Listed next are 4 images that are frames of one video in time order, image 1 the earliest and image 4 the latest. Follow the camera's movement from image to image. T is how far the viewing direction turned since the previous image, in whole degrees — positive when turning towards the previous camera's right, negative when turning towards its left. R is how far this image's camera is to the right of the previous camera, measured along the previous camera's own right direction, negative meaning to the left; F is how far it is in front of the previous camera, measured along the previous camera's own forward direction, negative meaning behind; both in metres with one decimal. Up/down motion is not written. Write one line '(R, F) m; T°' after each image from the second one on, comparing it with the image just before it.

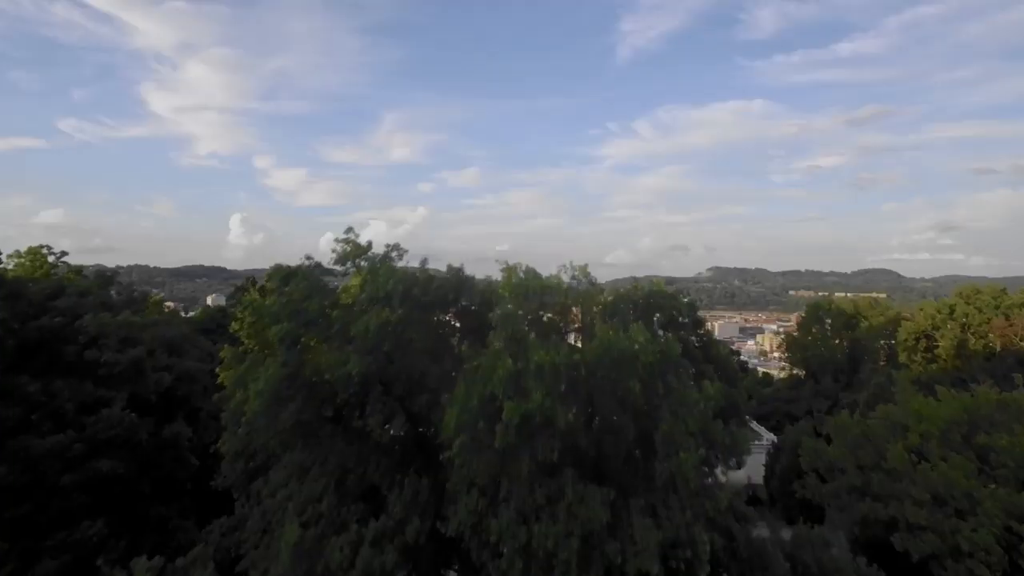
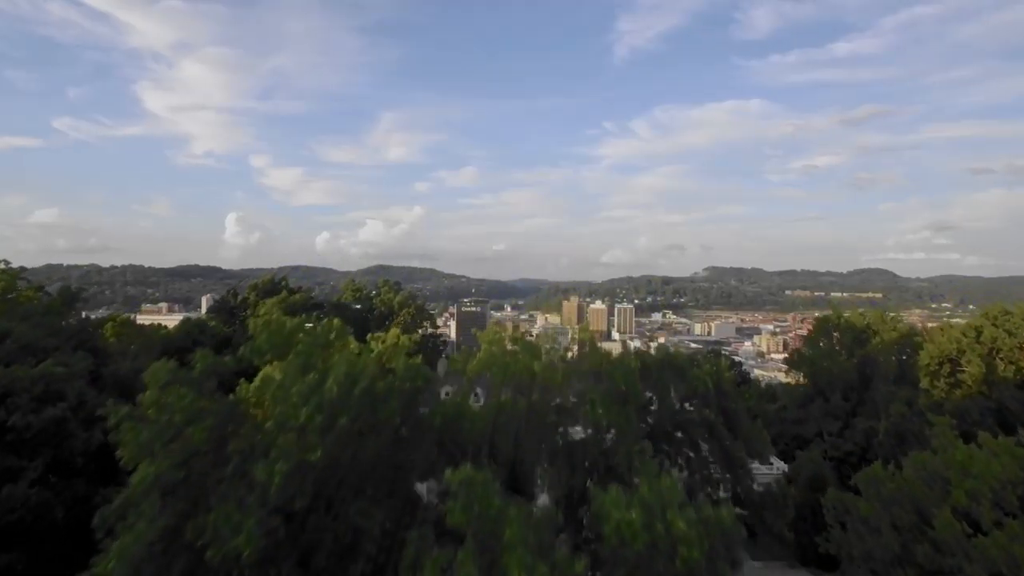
(0.0, +0.4) m; 0°
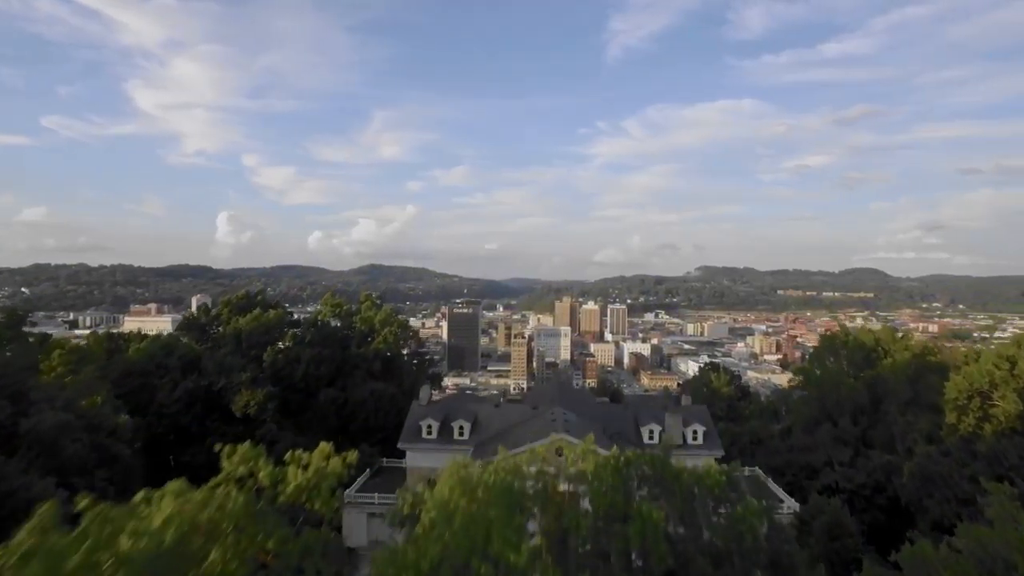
(0.0, +0.5) m; +1°
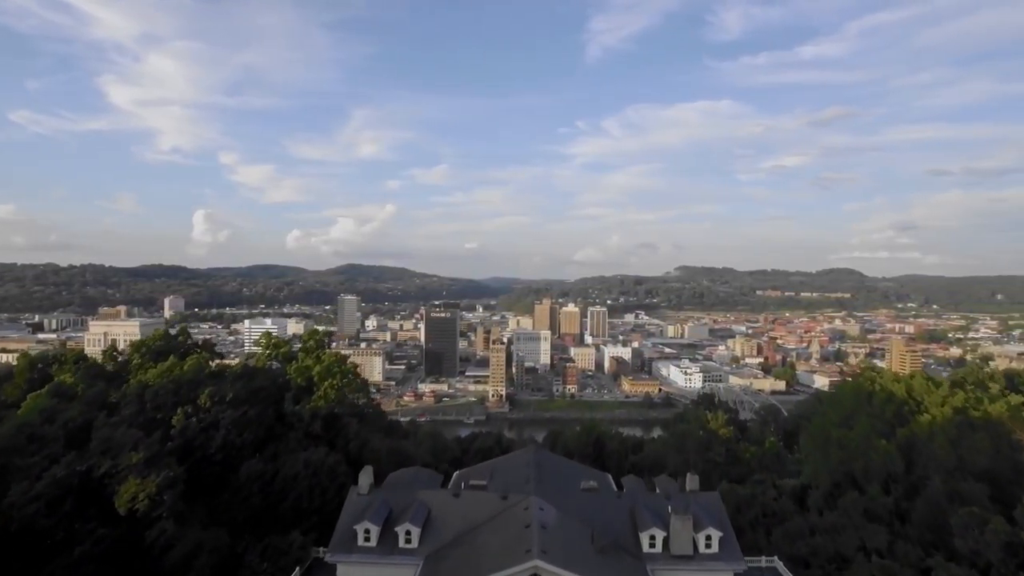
(+0.1, +1.2) m; +2°
